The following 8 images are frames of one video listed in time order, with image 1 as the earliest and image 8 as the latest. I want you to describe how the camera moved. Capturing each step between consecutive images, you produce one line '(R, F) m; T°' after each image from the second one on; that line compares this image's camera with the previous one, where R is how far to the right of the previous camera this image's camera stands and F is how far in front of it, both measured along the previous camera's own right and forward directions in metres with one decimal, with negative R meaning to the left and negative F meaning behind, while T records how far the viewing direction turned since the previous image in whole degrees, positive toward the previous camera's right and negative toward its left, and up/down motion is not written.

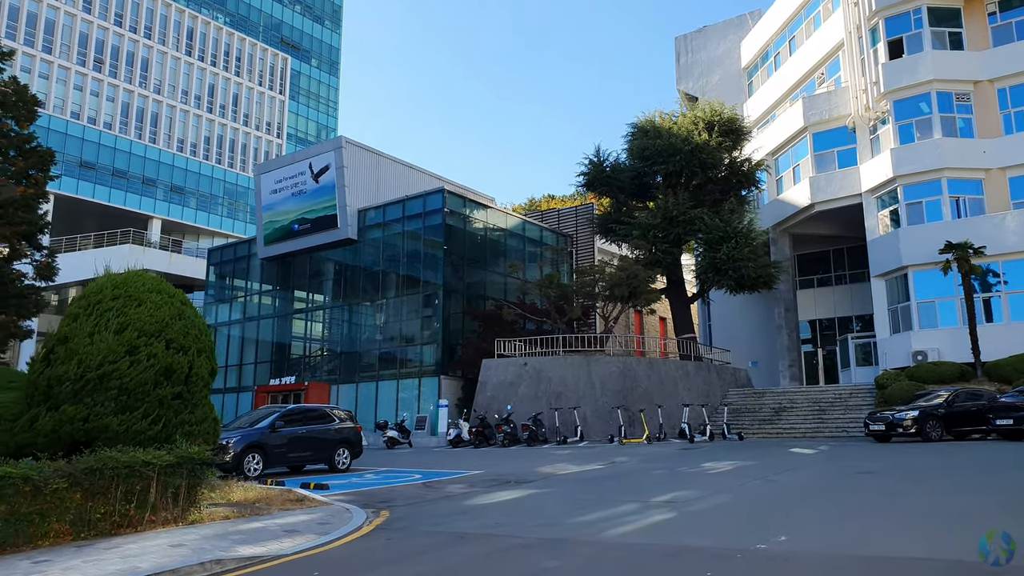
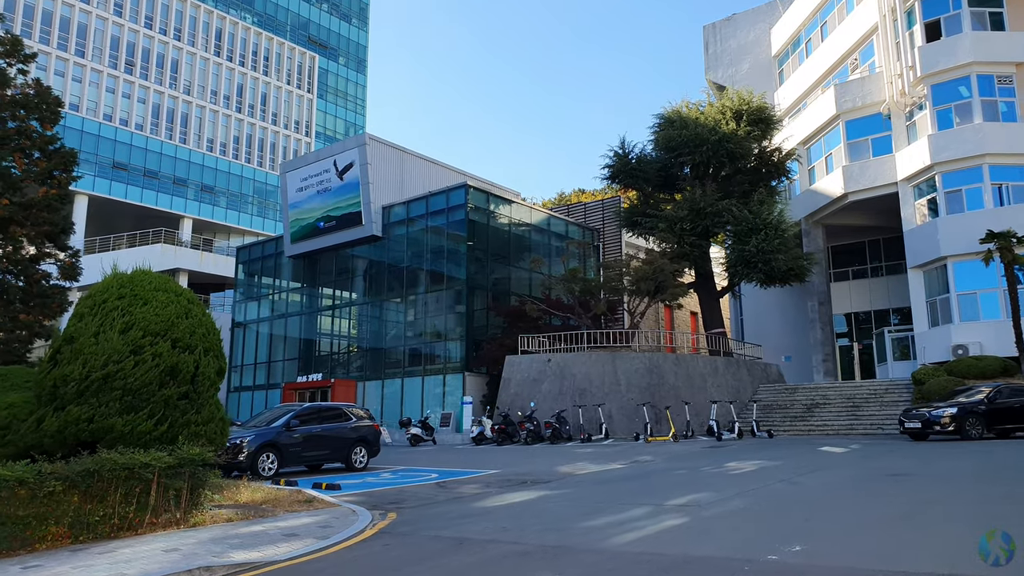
(+0.3, +0.4) m; -3°
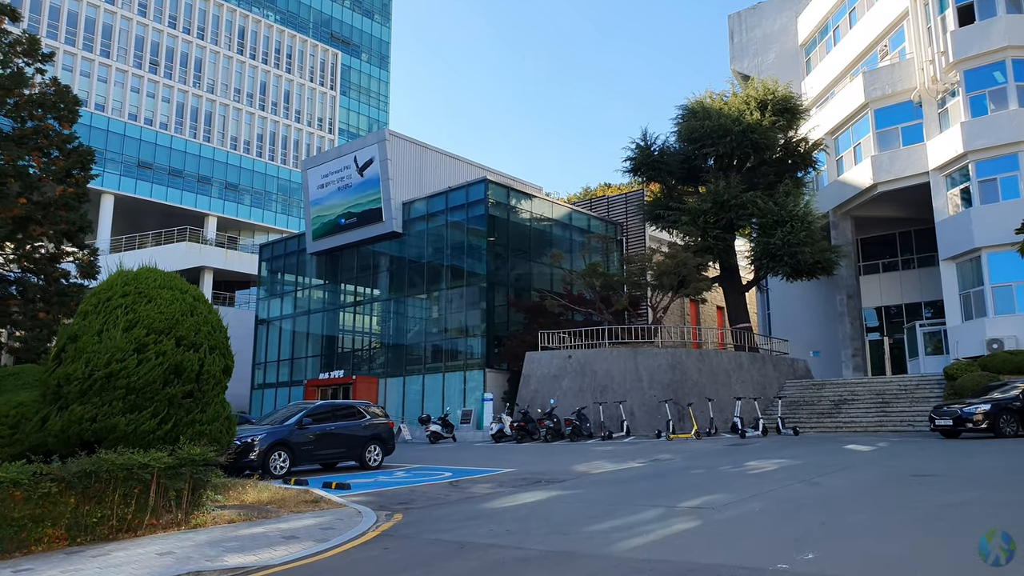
(+0.3, +0.3) m; -2°
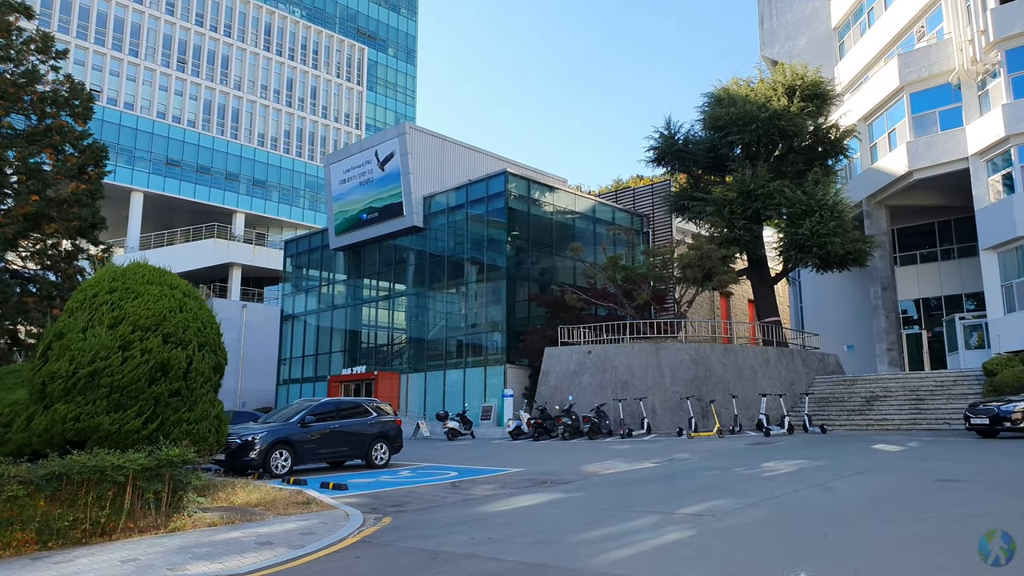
(+0.5, +0.5) m; -3°
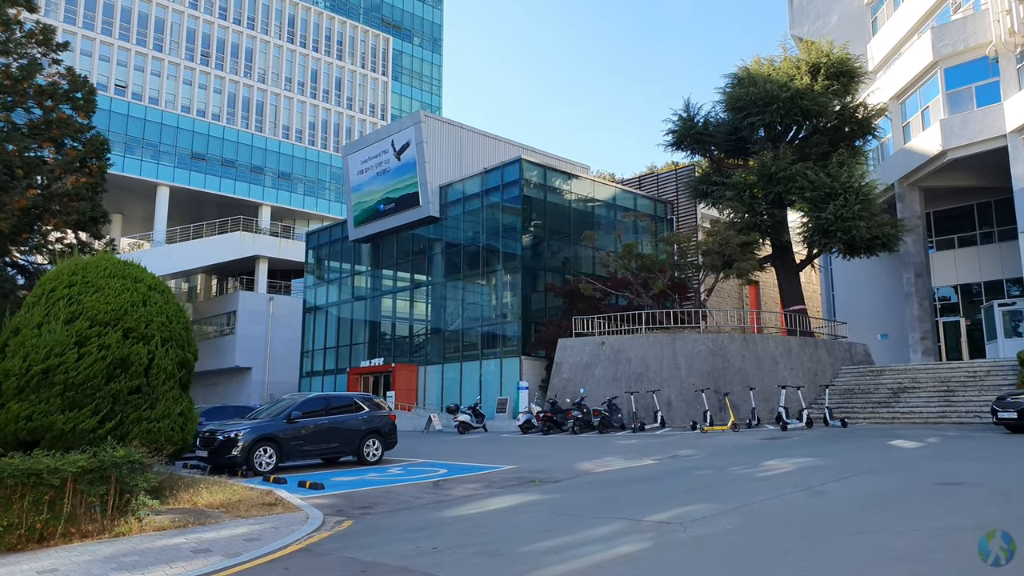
(+0.9, +0.6) m; -3°
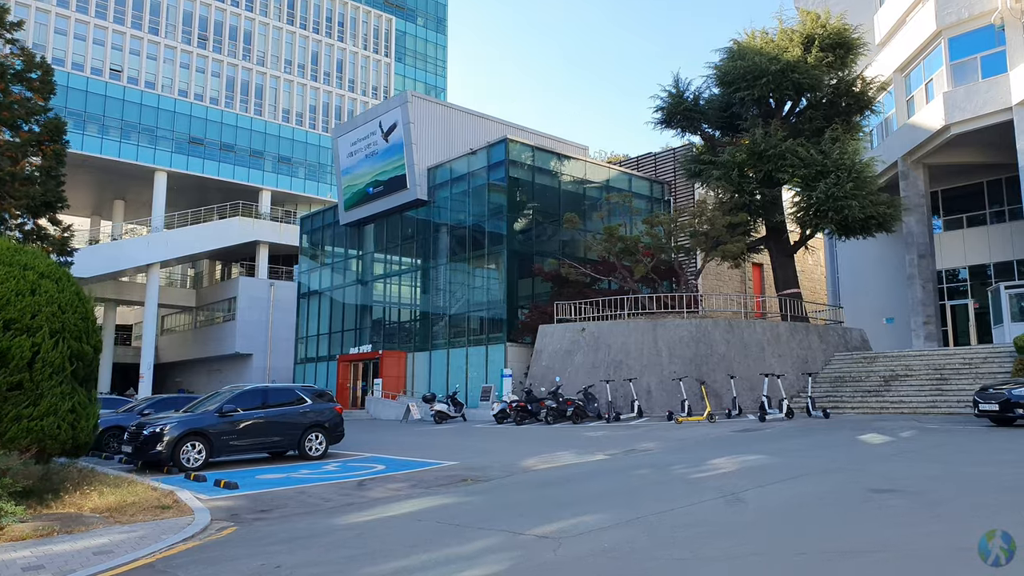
(+1.5, +0.8) m; -2°
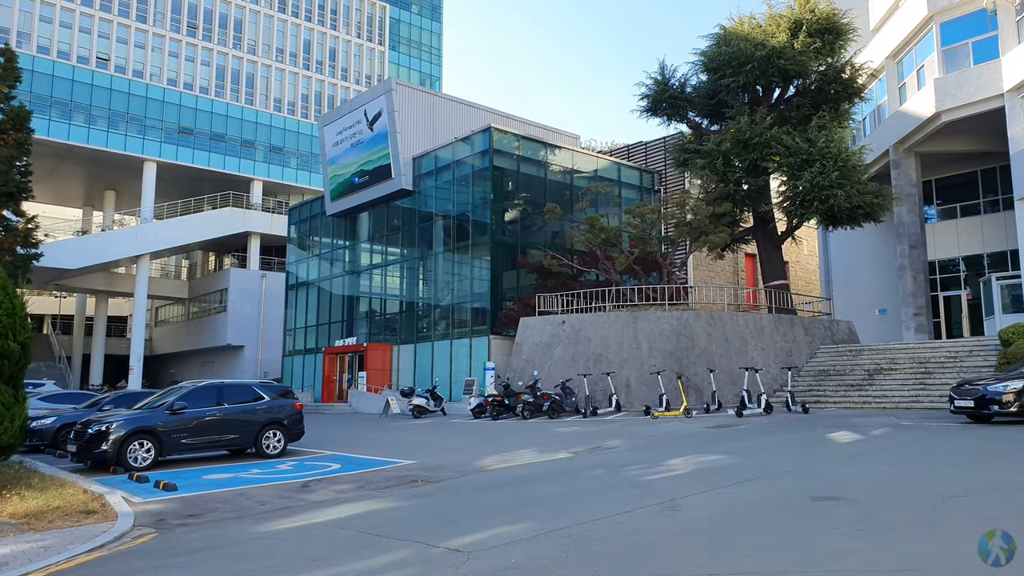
(+0.8, +0.4) m; 0°
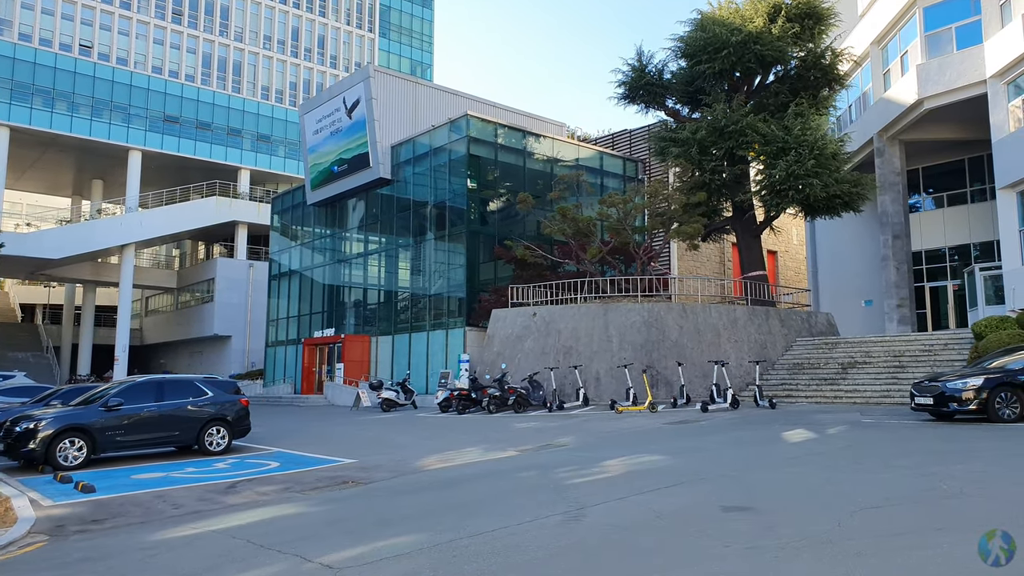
(+1.0, +0.4) m; 0°
